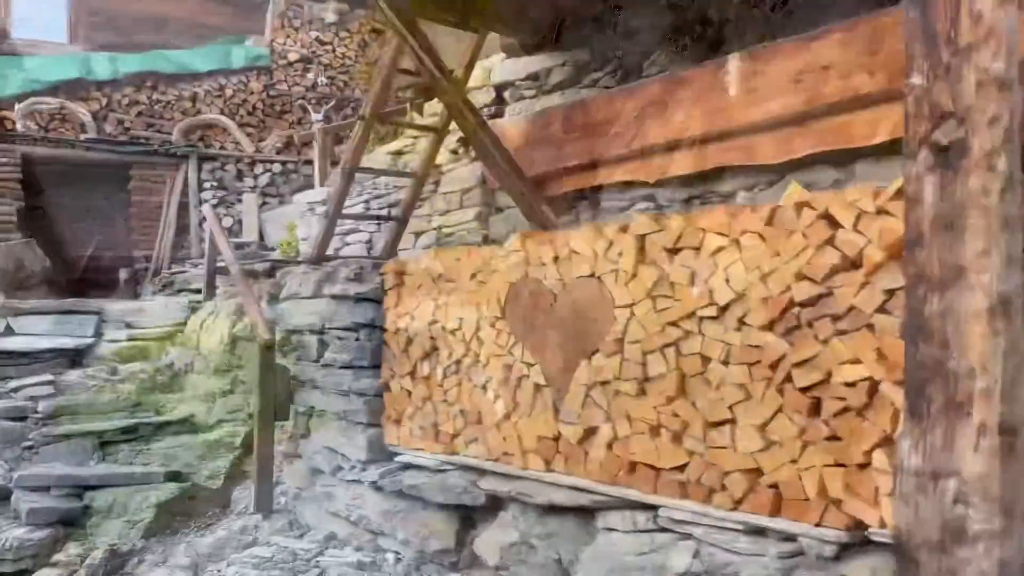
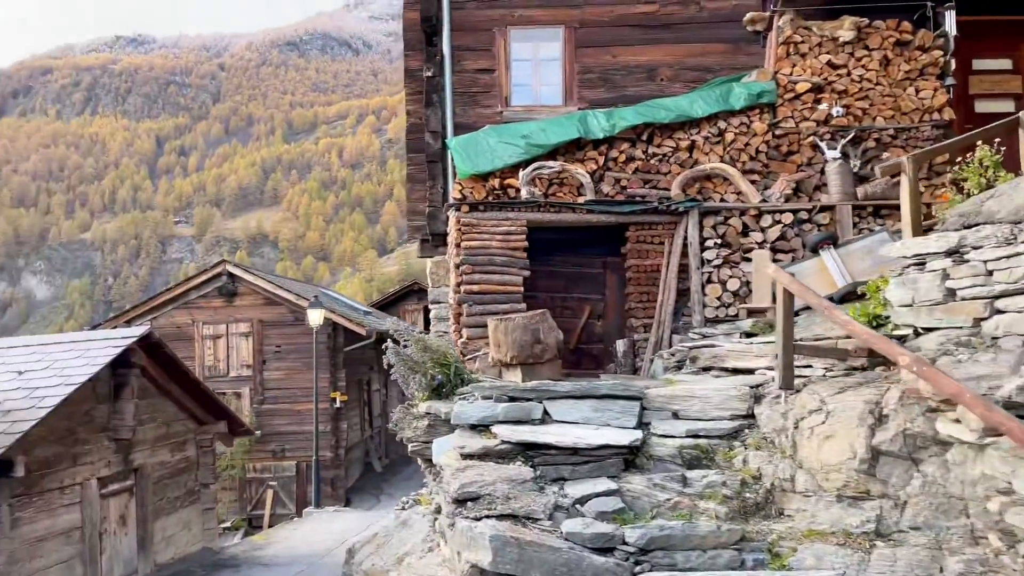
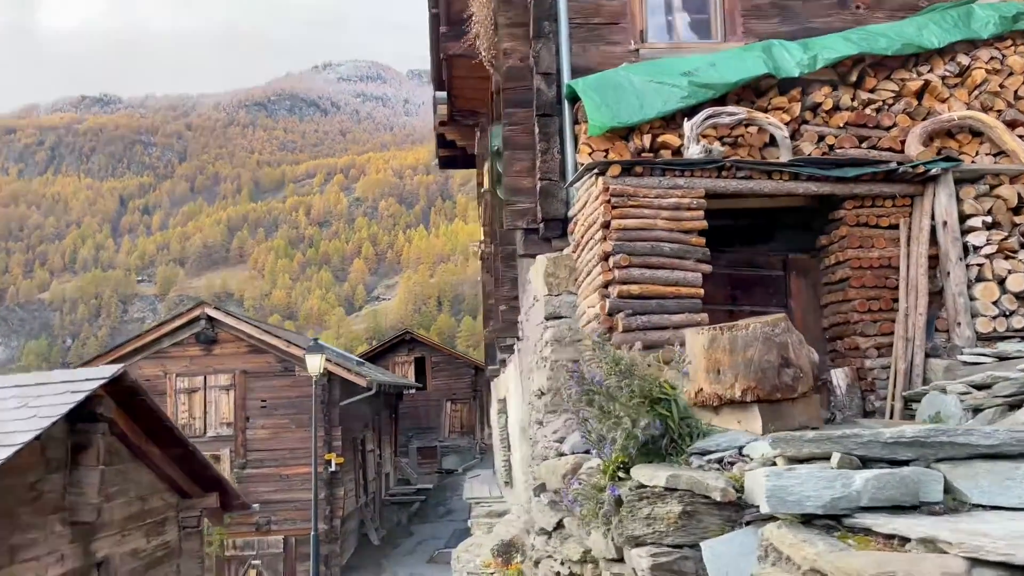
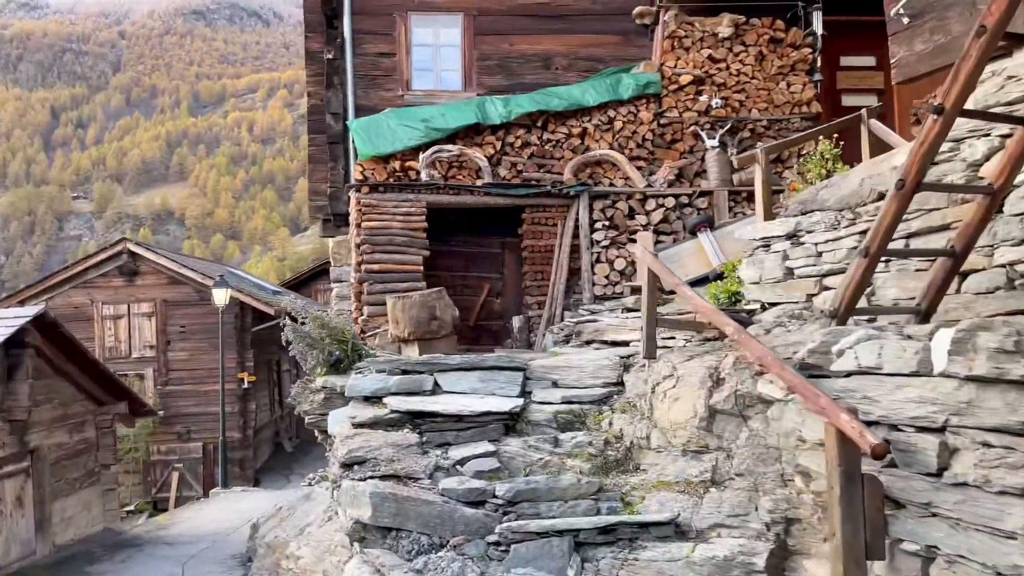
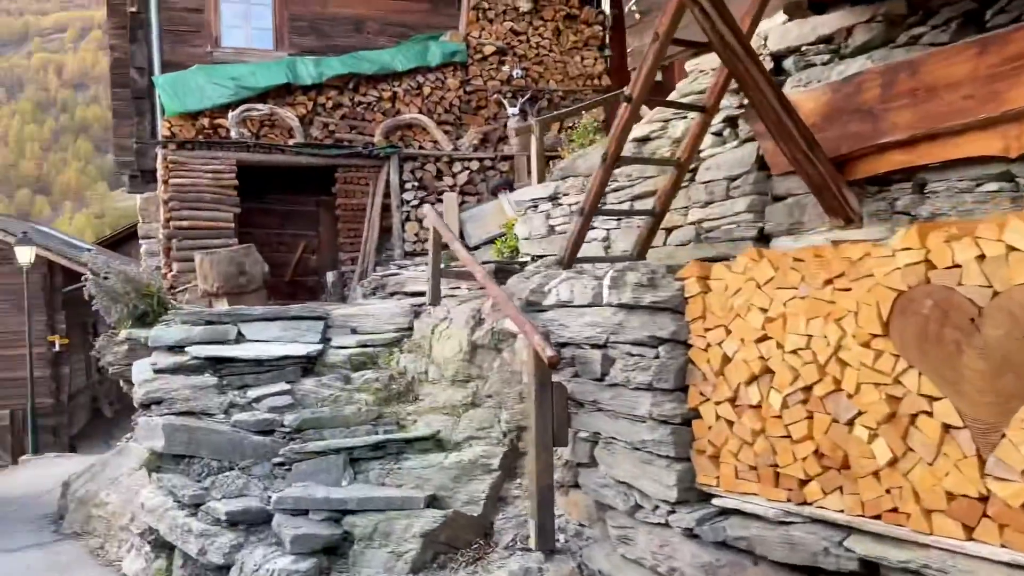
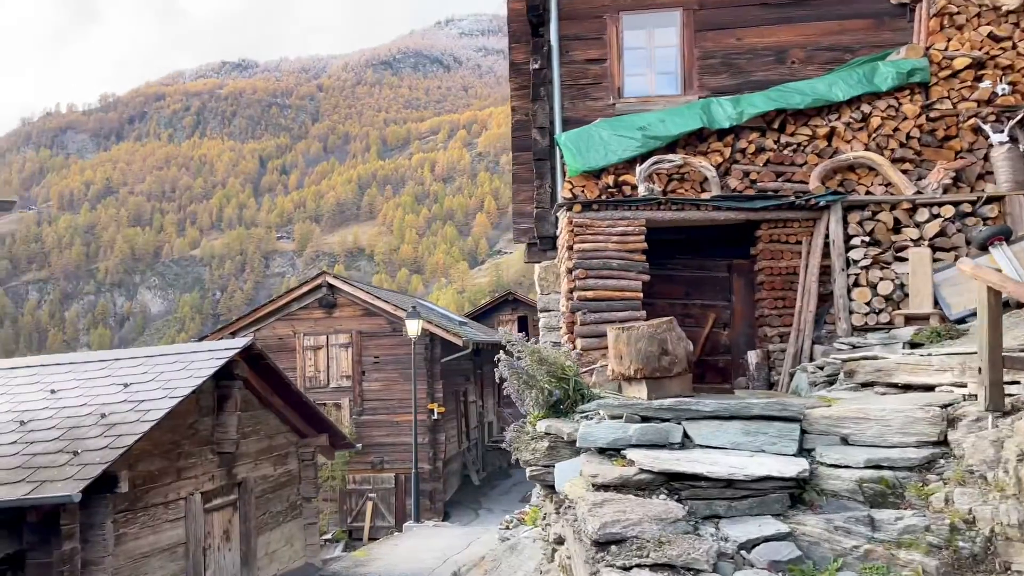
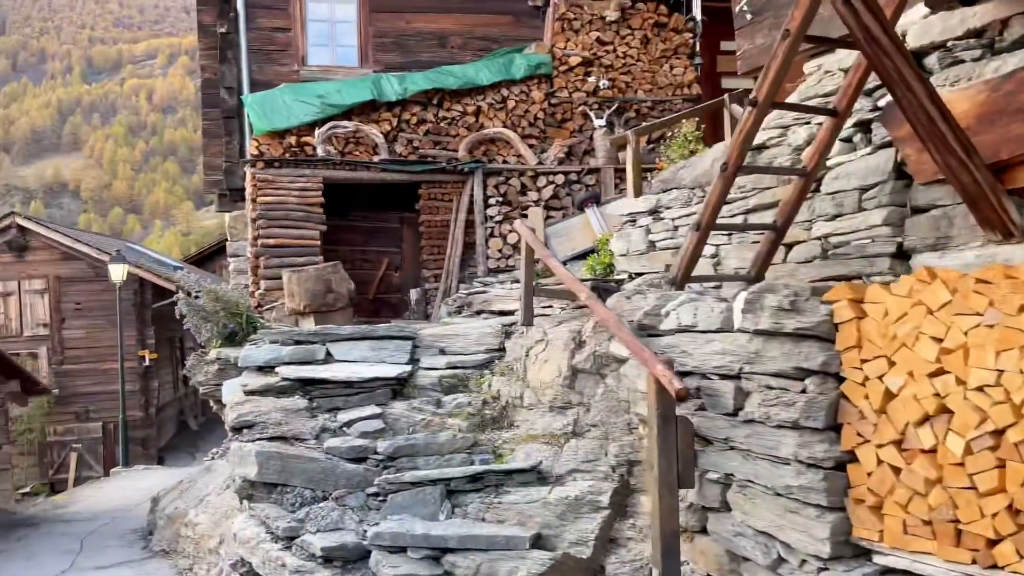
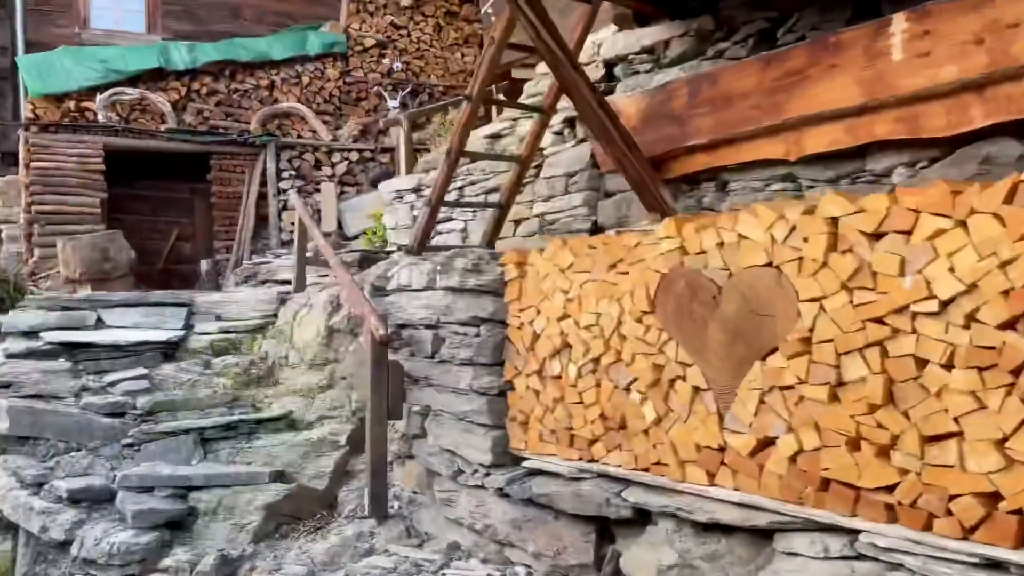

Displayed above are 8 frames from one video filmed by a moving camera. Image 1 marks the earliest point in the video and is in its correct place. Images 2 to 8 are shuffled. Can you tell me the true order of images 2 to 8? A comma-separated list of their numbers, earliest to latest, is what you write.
8, 5, 7, 4, 2, 6, 3
